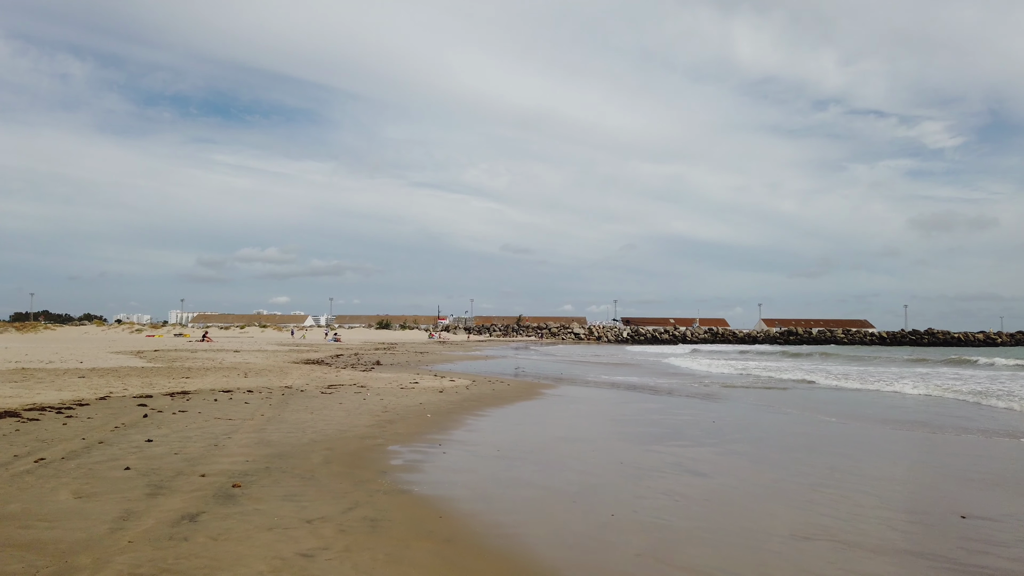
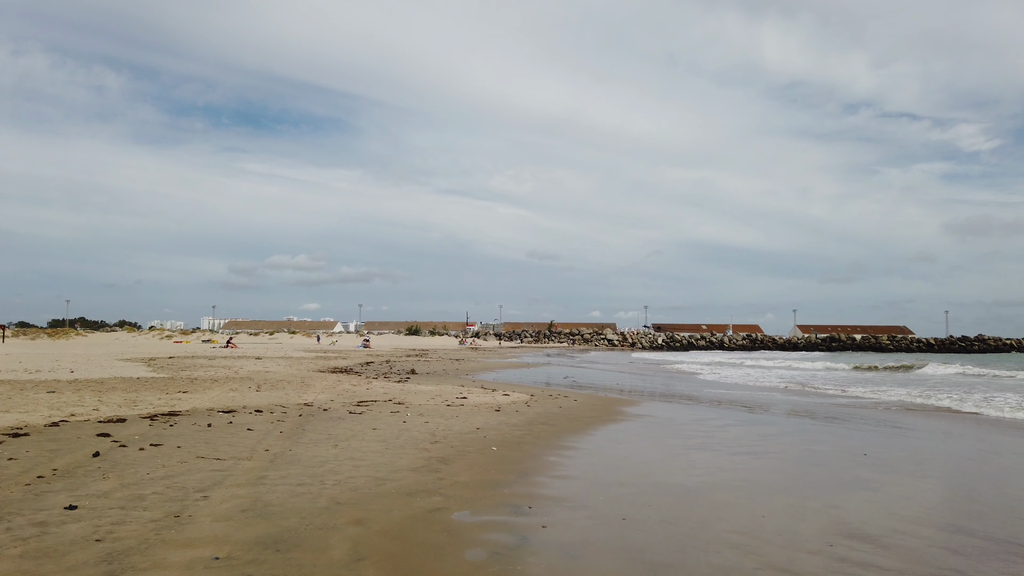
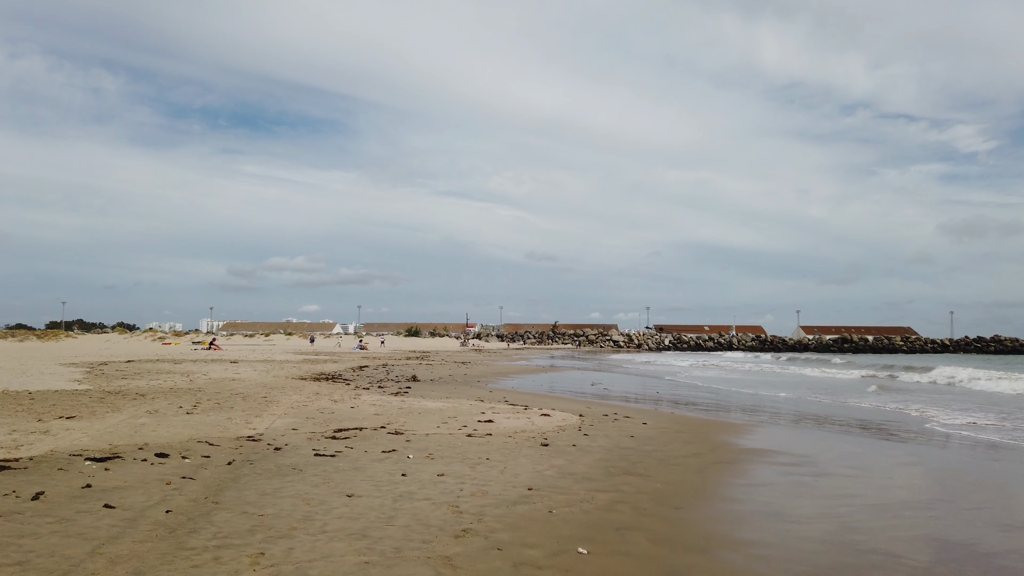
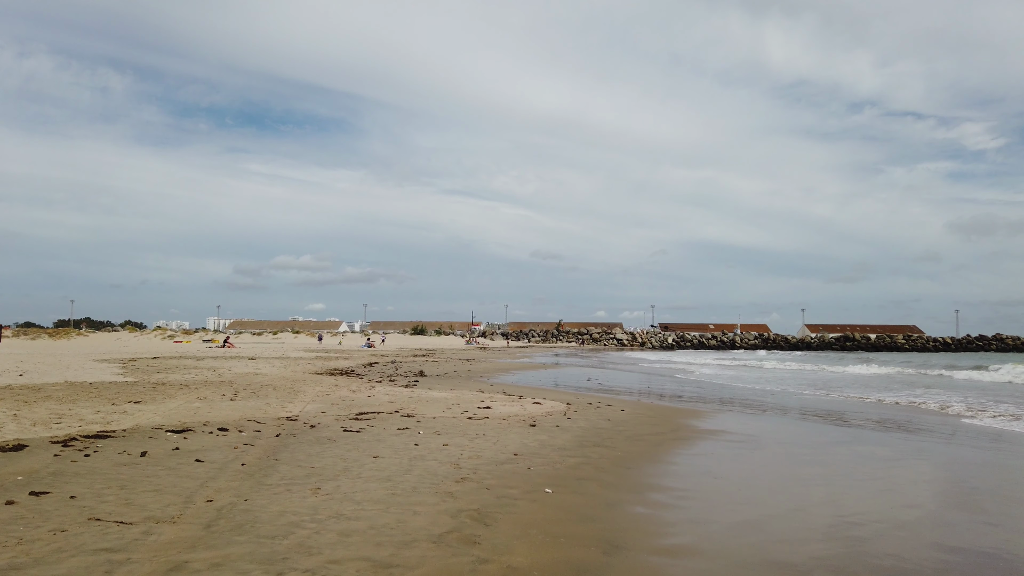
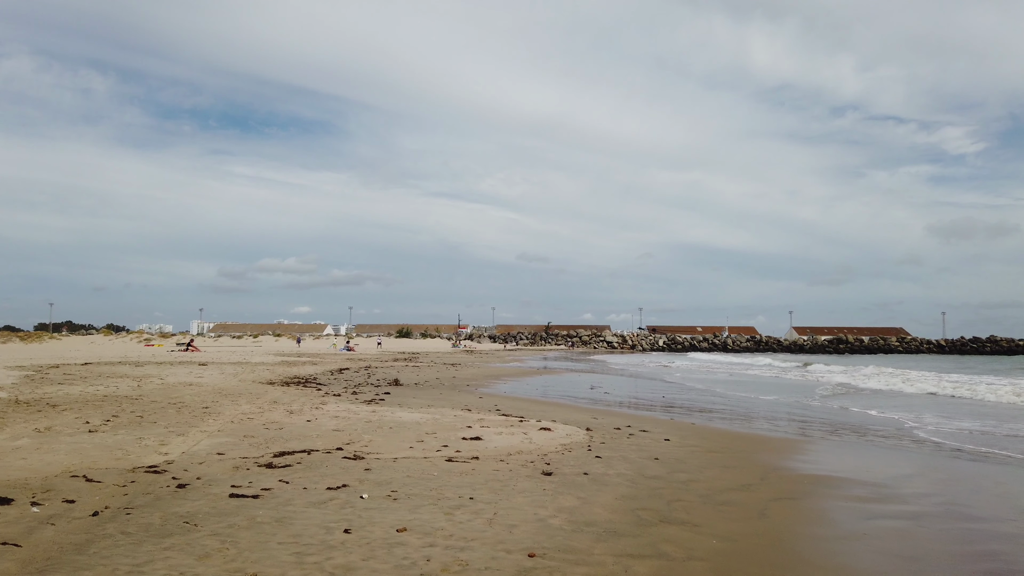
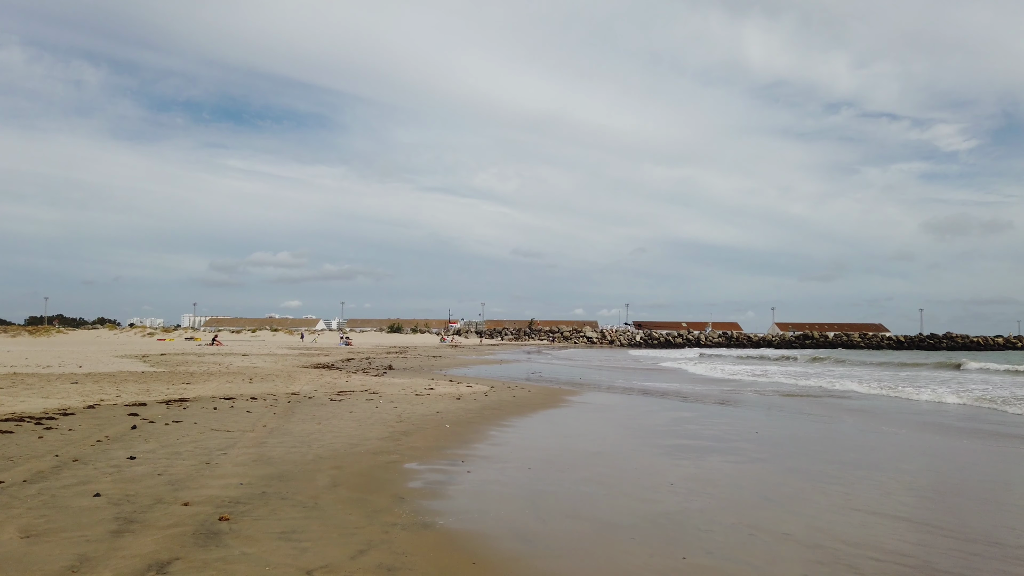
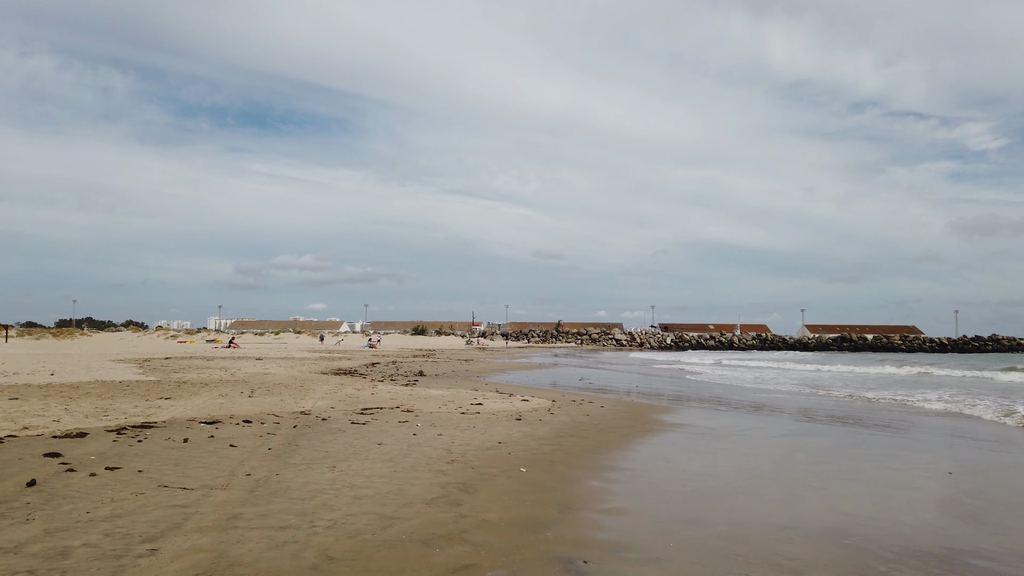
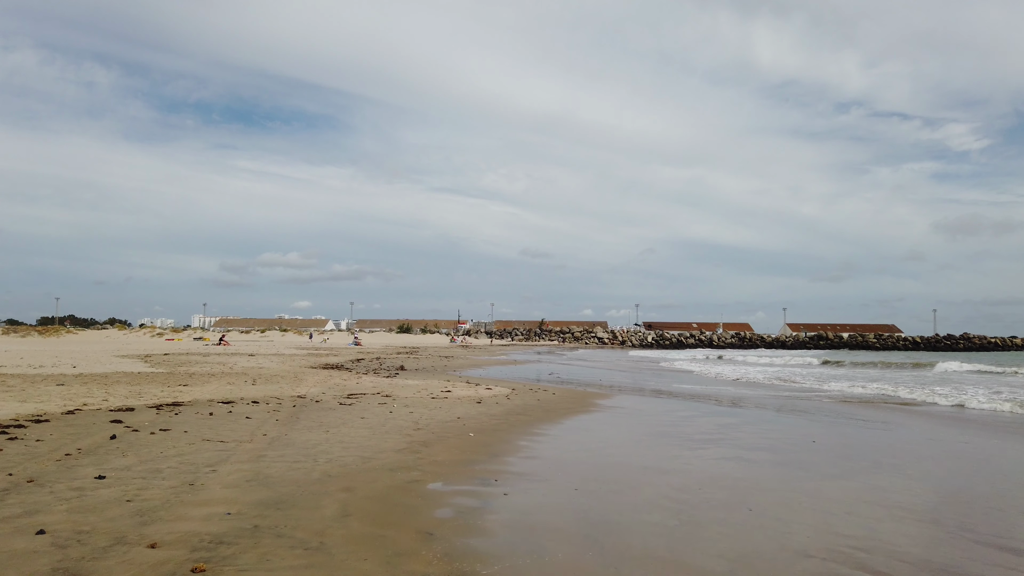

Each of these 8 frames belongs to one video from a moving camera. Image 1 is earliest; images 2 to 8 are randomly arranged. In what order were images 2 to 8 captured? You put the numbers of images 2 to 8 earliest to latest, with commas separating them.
6, 8, 2, 7, 4, 3, 5
